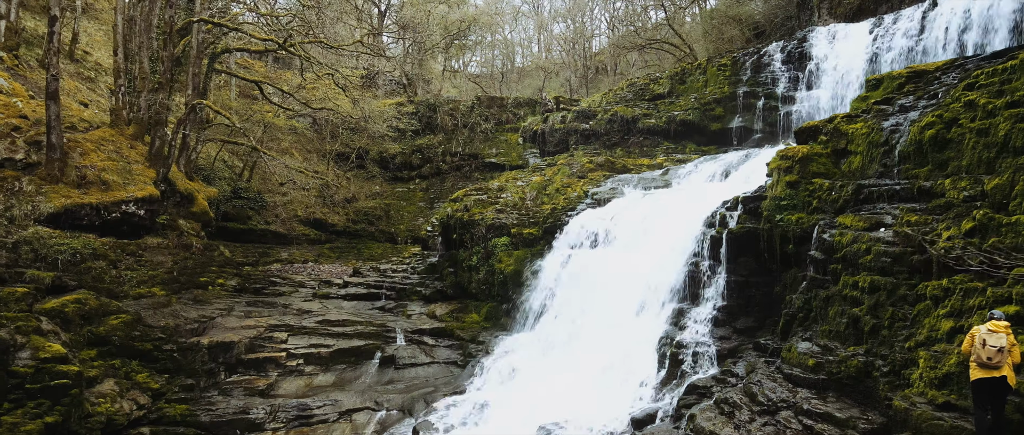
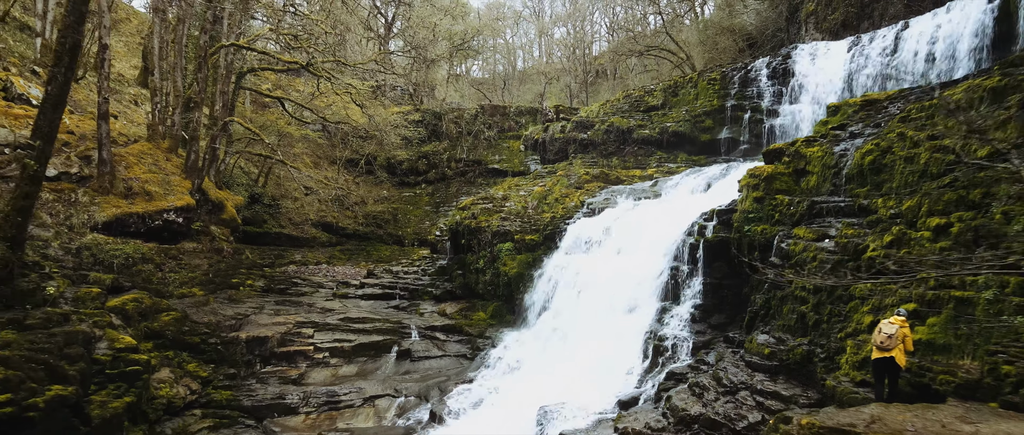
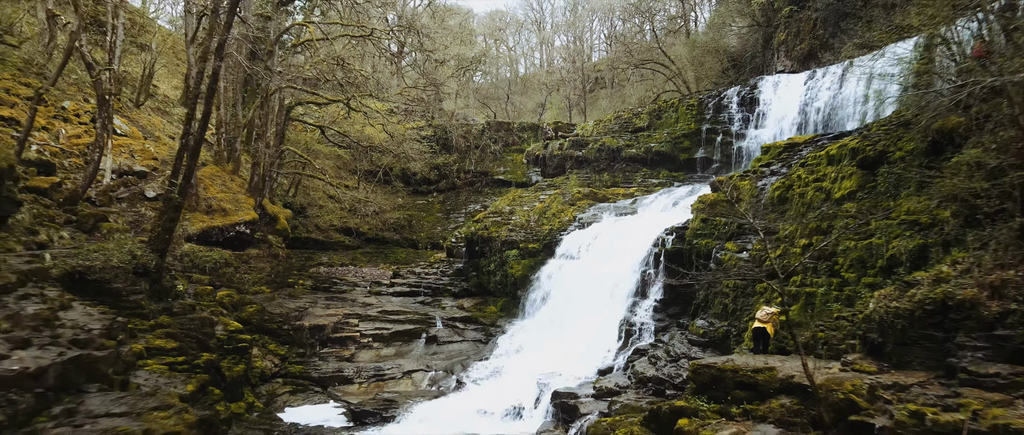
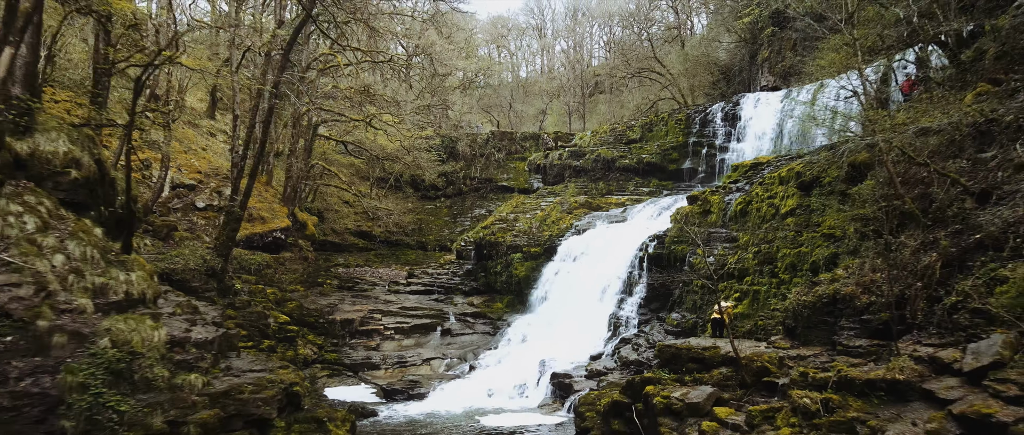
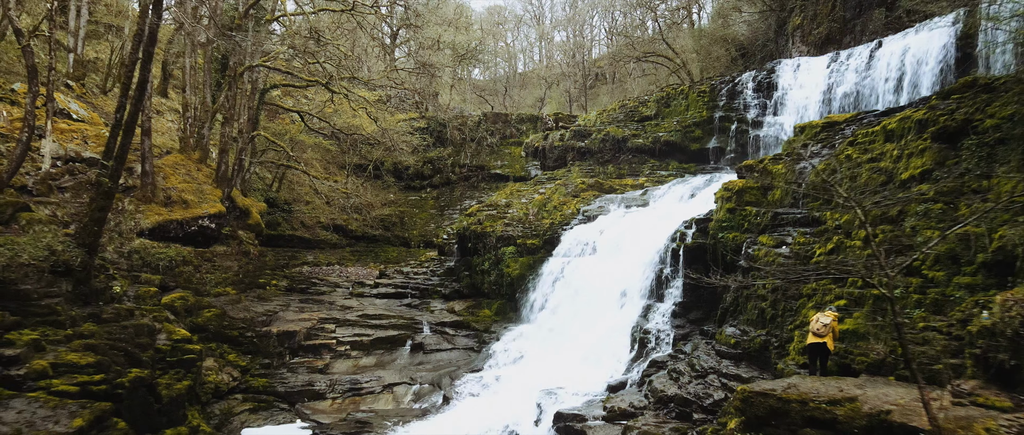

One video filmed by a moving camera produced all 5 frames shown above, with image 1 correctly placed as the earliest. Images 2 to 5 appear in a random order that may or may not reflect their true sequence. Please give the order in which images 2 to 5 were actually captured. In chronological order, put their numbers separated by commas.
2, 5, 3, 4
